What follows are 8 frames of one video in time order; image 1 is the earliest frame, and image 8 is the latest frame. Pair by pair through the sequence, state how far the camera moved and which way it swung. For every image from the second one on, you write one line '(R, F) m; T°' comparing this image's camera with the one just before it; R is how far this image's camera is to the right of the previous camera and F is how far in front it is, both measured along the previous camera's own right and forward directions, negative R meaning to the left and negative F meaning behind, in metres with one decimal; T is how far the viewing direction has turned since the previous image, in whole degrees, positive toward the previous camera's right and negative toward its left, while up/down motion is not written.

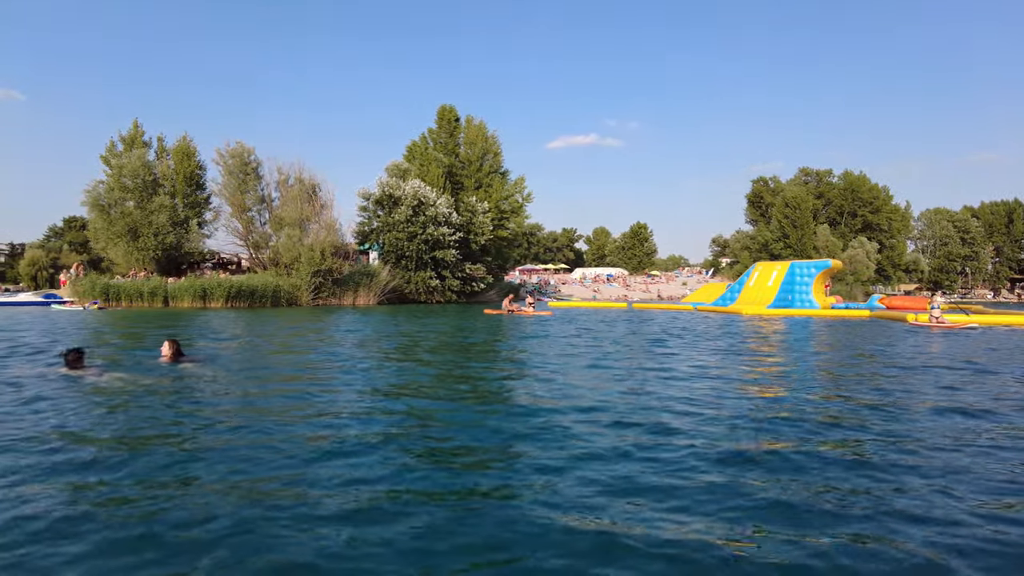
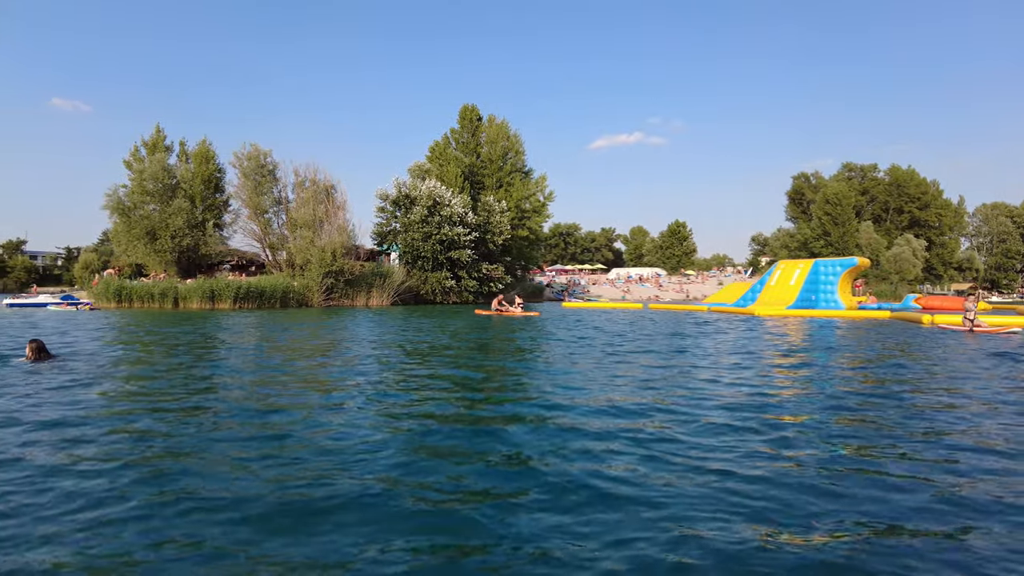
(+1.3, +0.5) m; -4°
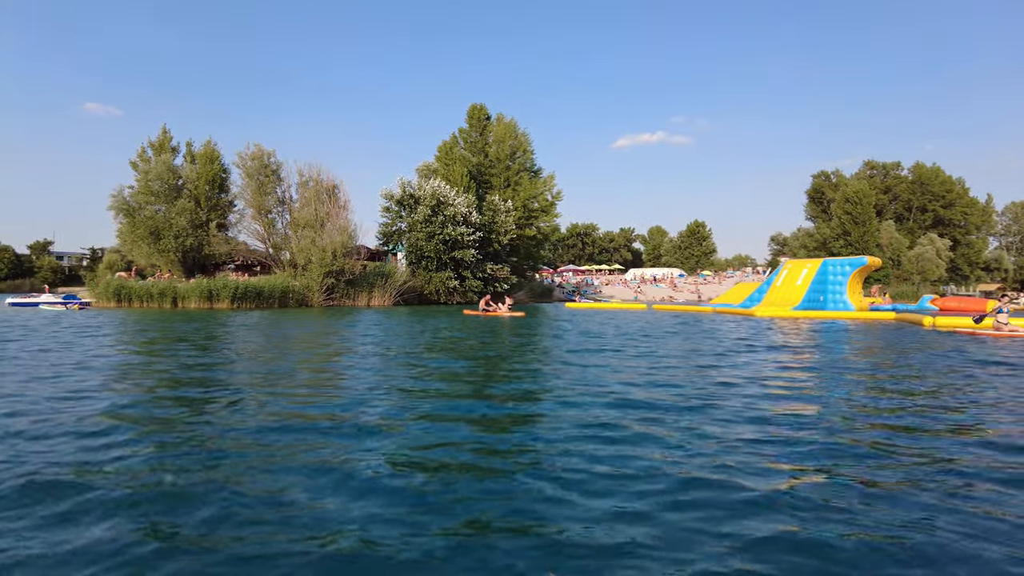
(+0.9, +0.3) m; -2°
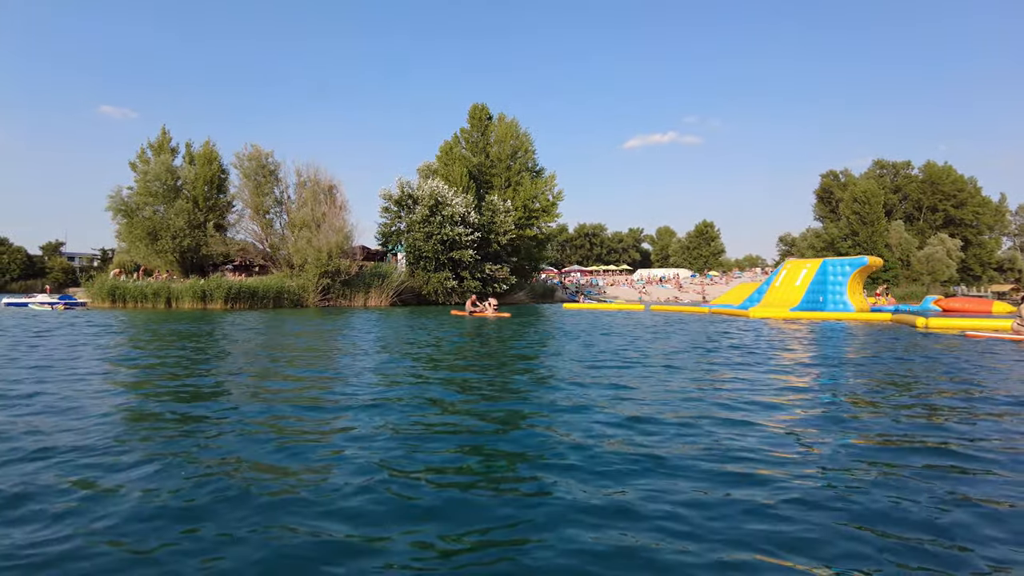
(+0.6, +0.2) m; -1°
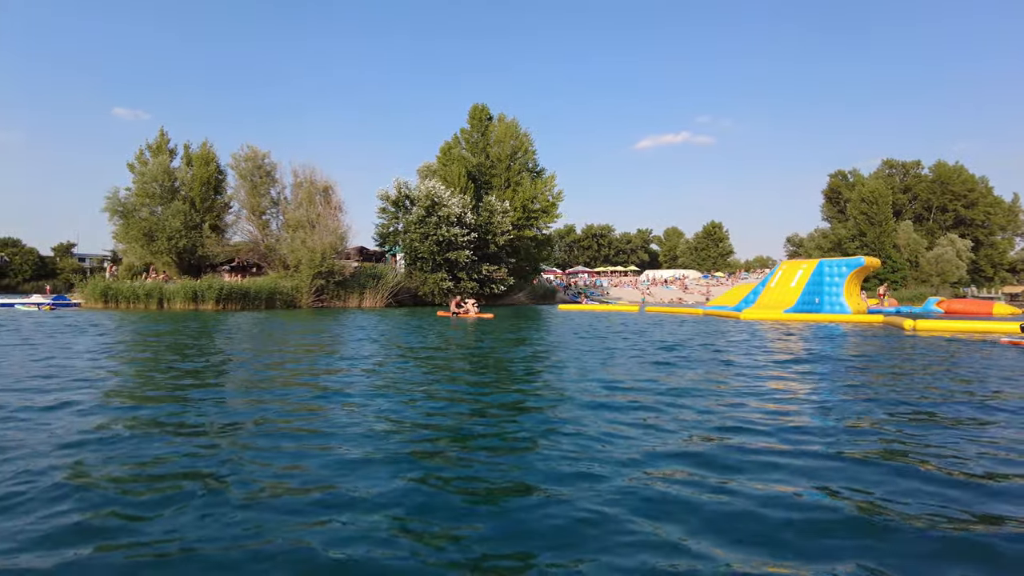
(+0.7, +0.2) m; -1°
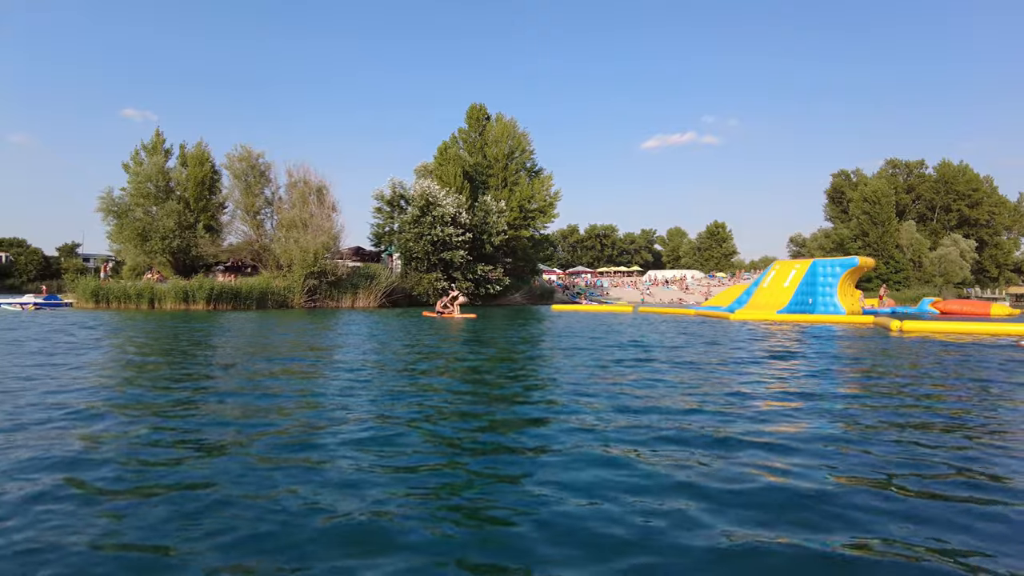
(+0.5, +0.1) m; -1°
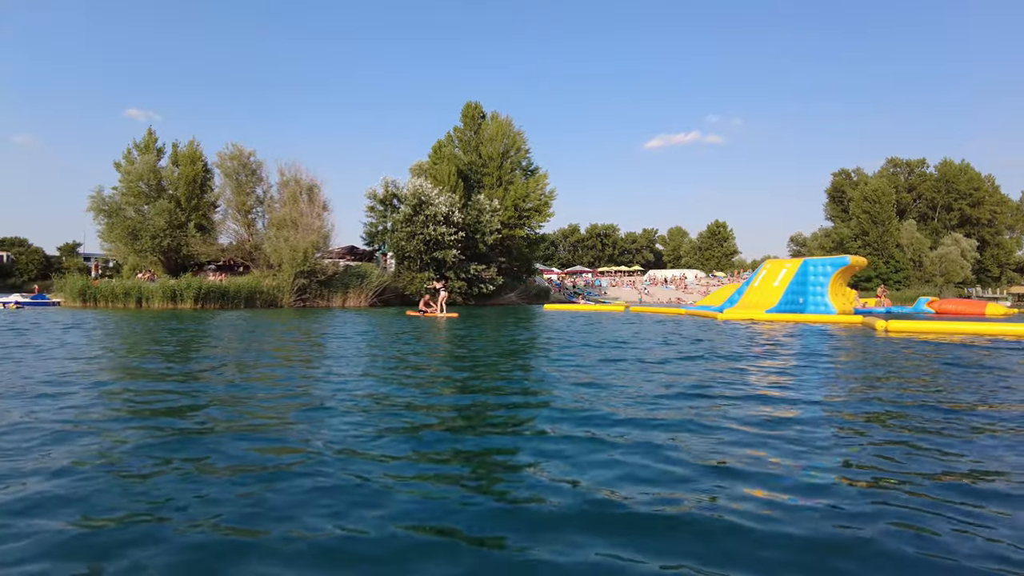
(+0.5, +0.2) m; 0°
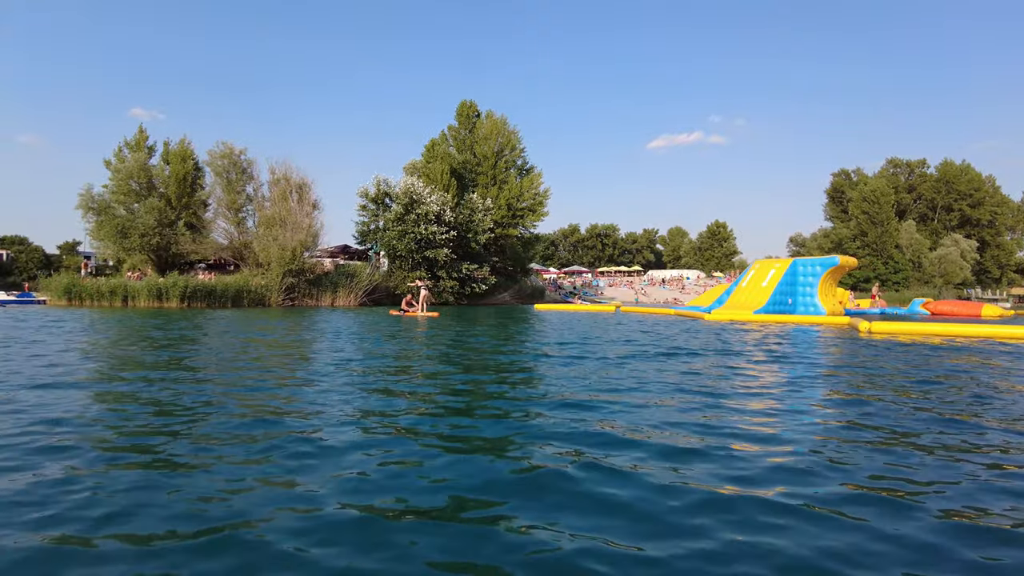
(+0.5, +0.2) m; 0°
